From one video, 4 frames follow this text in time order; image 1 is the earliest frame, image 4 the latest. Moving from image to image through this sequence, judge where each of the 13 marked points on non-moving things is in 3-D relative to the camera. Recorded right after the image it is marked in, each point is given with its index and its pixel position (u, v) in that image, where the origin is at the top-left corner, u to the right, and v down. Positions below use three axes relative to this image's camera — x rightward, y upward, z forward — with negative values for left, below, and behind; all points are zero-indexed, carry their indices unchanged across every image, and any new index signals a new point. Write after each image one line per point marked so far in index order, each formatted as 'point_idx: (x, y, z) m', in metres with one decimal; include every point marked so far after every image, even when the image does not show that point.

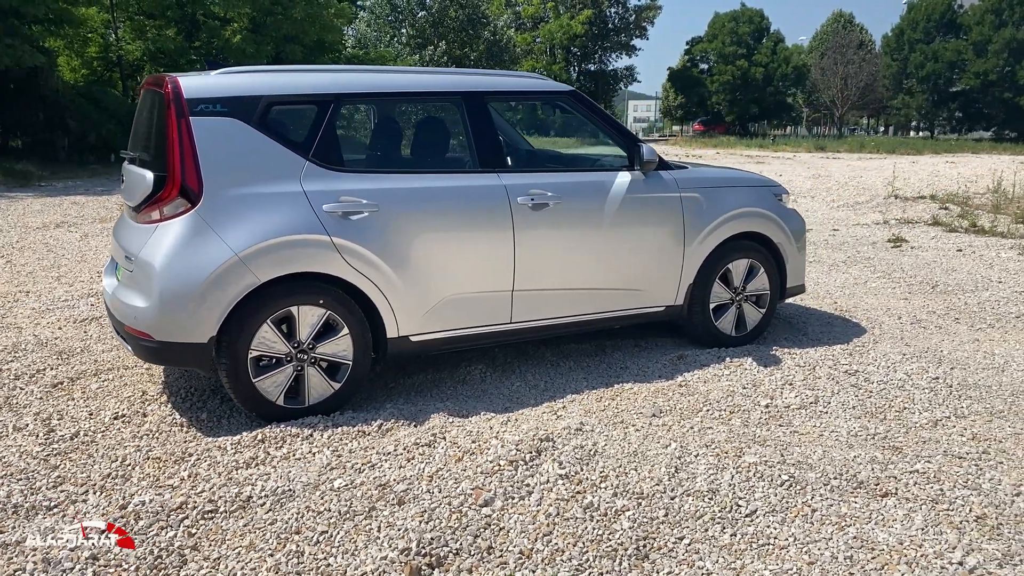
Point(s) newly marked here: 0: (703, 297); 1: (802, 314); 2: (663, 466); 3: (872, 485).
0: (+1.2, -0.1, +5.2) m
1: (+2.2, -0.2, +6.4) m
2: (+0.6, -0.8, +3.6) m
3: (+1.5, -0.8, +3.4) m
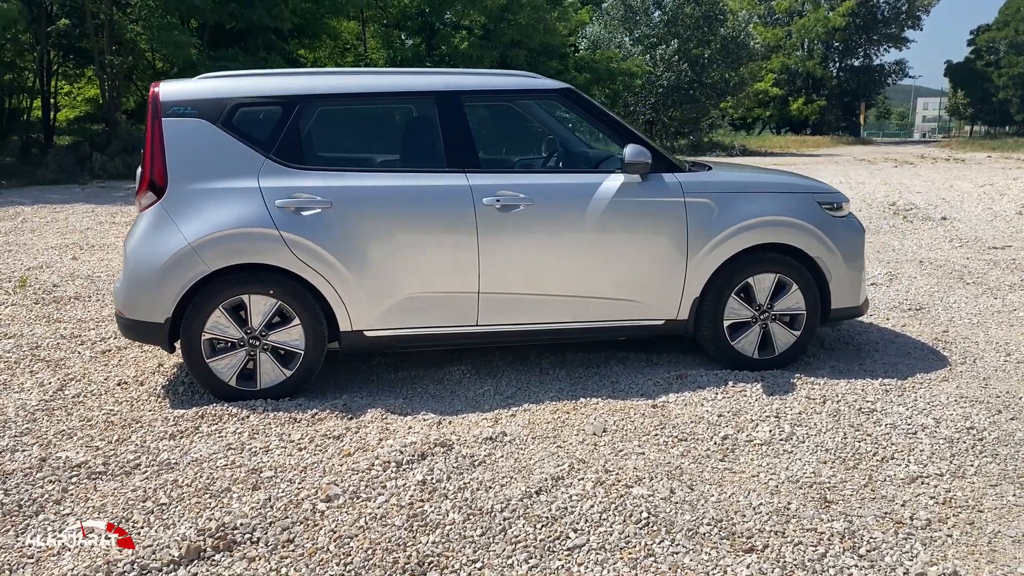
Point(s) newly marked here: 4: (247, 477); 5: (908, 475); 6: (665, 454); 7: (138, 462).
0: (+1.2, -0.1, +4.8) m
1: (+2.5, -0.4, +5.6) m
2: (+0.1, -0.8, +3.3) m
3: (+0.8, -0.9, +3.0) m
4: (-1.1, -0.8, +3.5) m
5: (+1.7, -0.8, +3.5) m
6: (+0.7, -0.8, +3.8) m
7: (-1.6, -0.8, +3.6) m
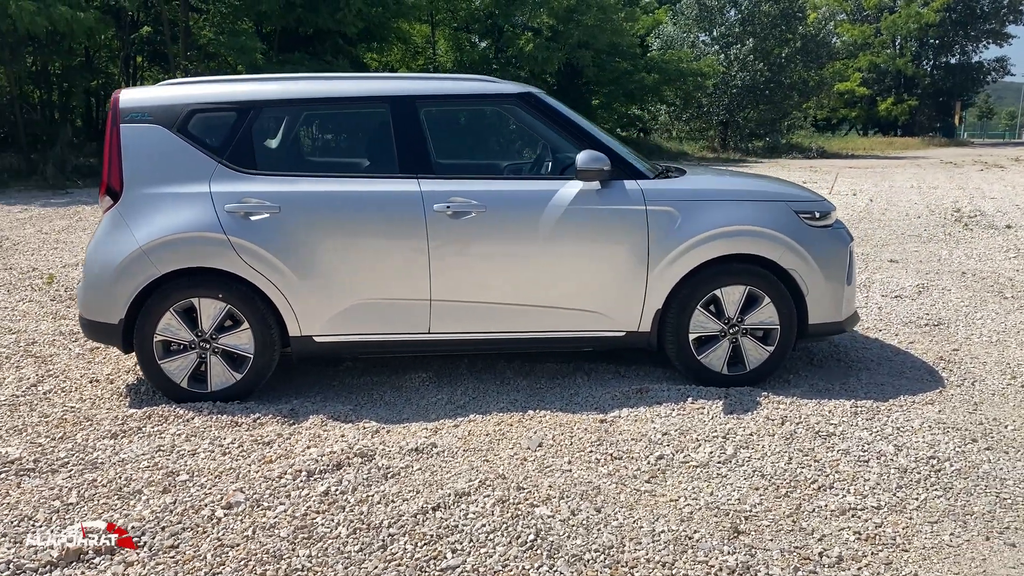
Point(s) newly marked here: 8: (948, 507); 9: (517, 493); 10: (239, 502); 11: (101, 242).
0: (+0.9, -0.2, +4.6) m
1: (+2.3, -0.5, +5.3) m
2: (-0.3, -0.8, +3.3) m
3: (+0.4, -0.9, +2.8) m
4: (-1.5, -0.8, +3.5) m
5: (+1.3, -0.9, +3.3) m
6: (+0.3, -0.8, +3.6) m
7: (-2.0, -0.8, +3.7) m
8: (+1.7, -0.9, +3.3) m
9: (0.0, -0.8, +3.4) m
10: (-1.1, -0.9, +3.3) m
11: (-2.1, +0.2, +4.3) m
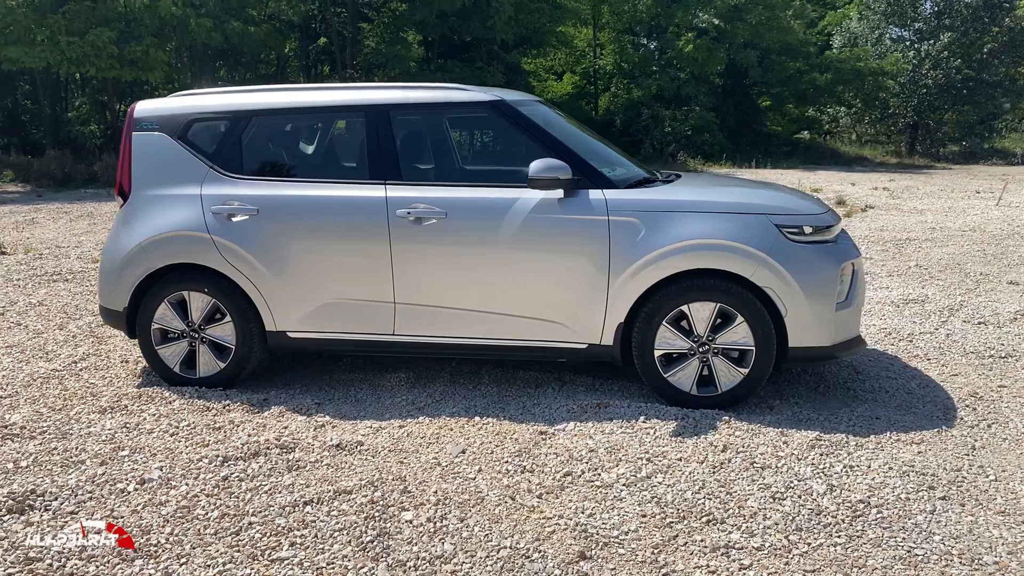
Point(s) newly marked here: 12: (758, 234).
0: (+0.7, -0.3, +4.4) m
1: (+2.2, -0.6, +4.8) m
2: (-0.8, -0.9, +3.4) m
3: (-0.2, -1.0, +2.8) m
4: (-1.9, -0.8, +3.9) m
5: (+0.8, -1.0, +3.1) m
6: (-0.1, -0.9, +3.6) m
7: (-2.4, -0.7, +4.2) m
8: (+1.2, -1.0, +3.0) m
9: (-0.5, -0.9, +3.4) m
10: (-1.6, -0.8, +3.6) m
11: (-2.3, +0.3, +4.8) m
12: (+1.3, +0.3, +4.3) m
